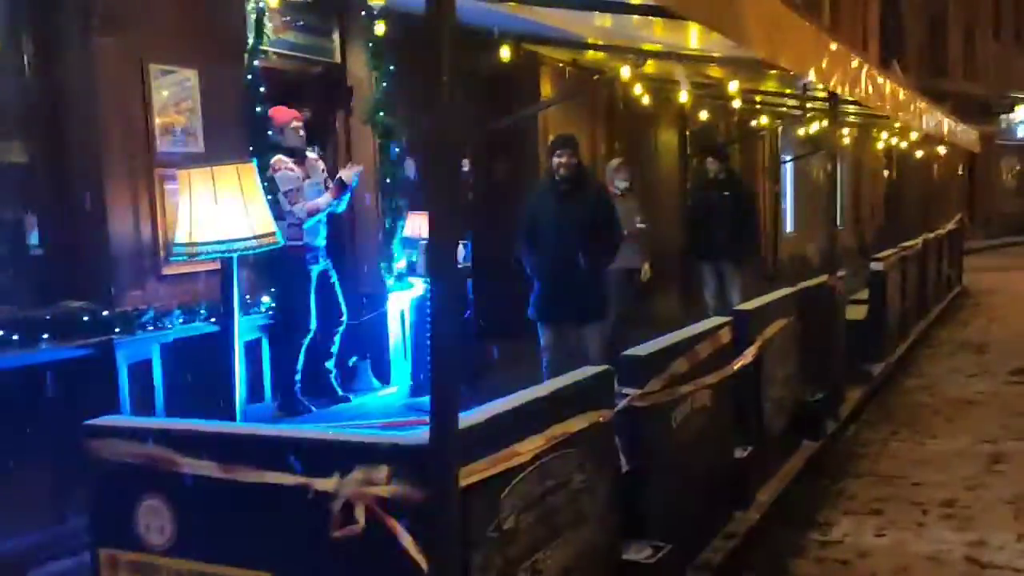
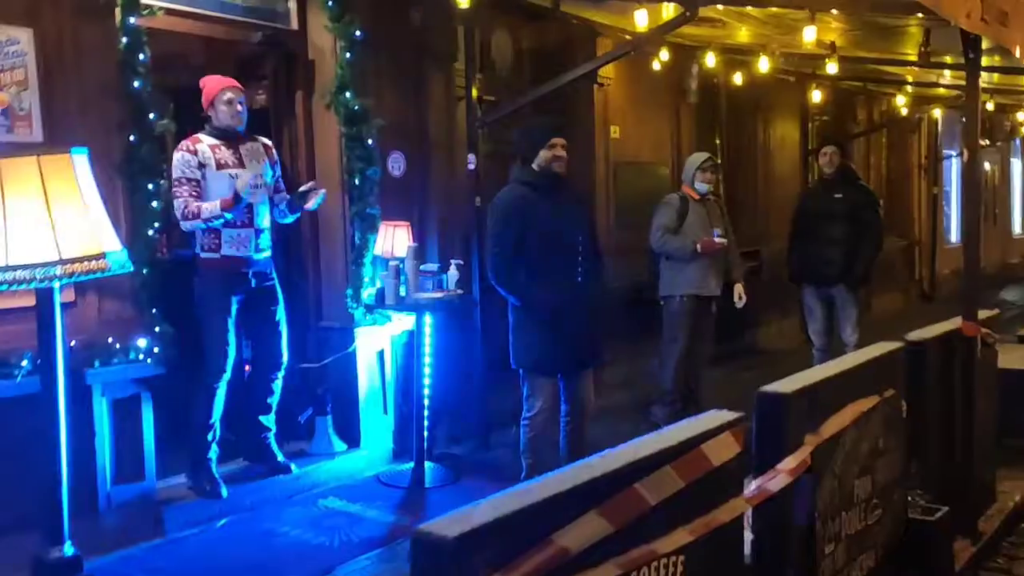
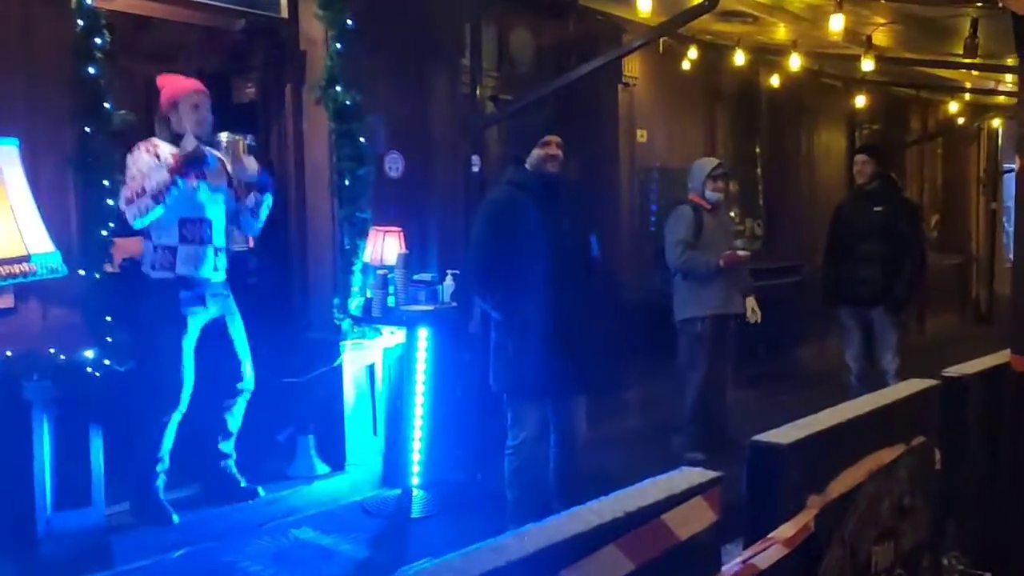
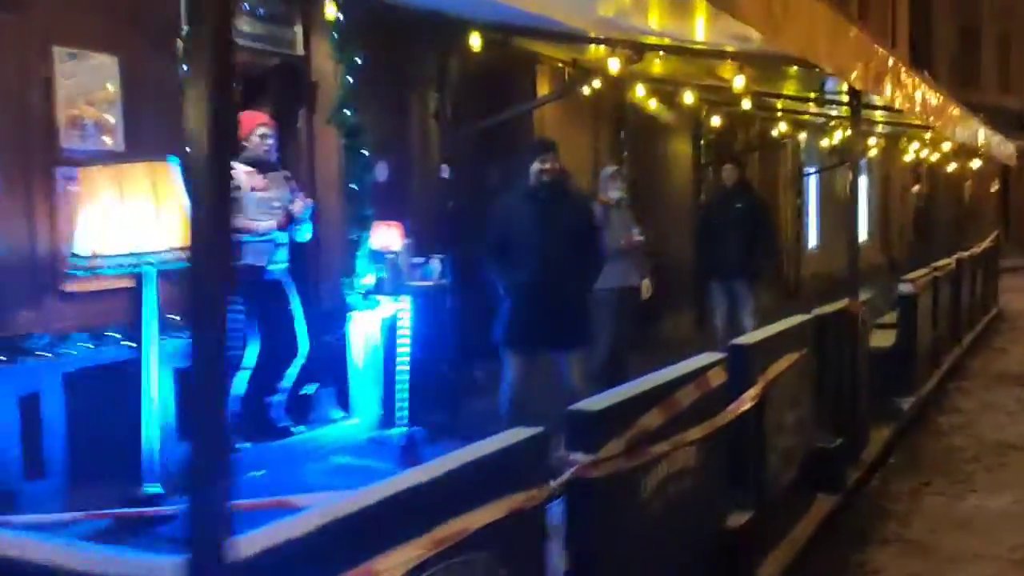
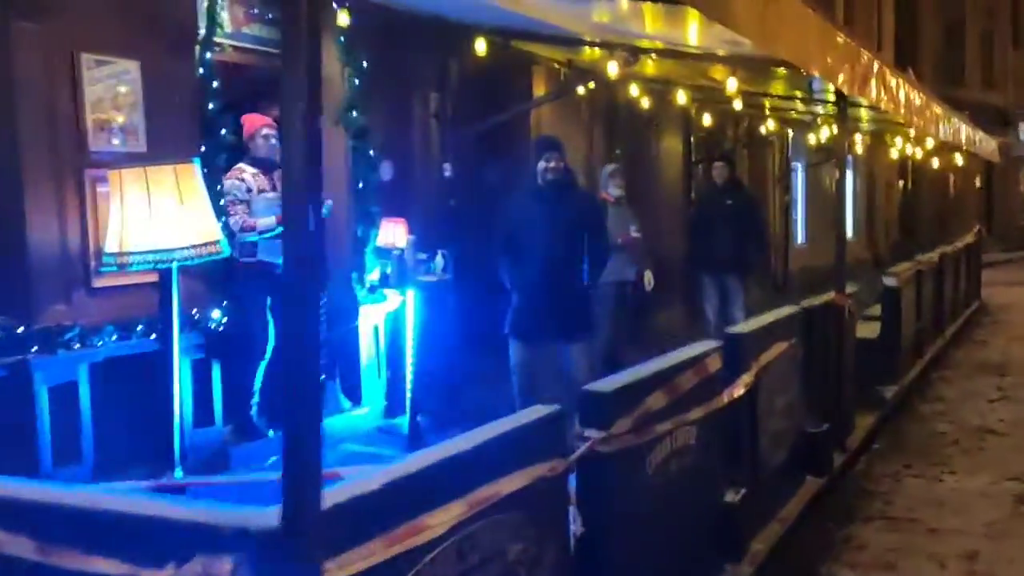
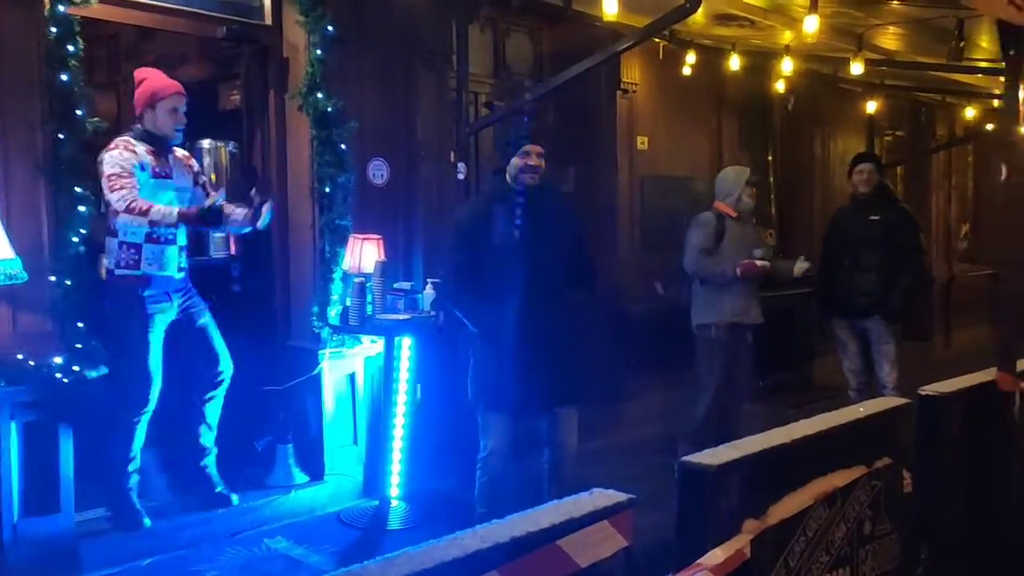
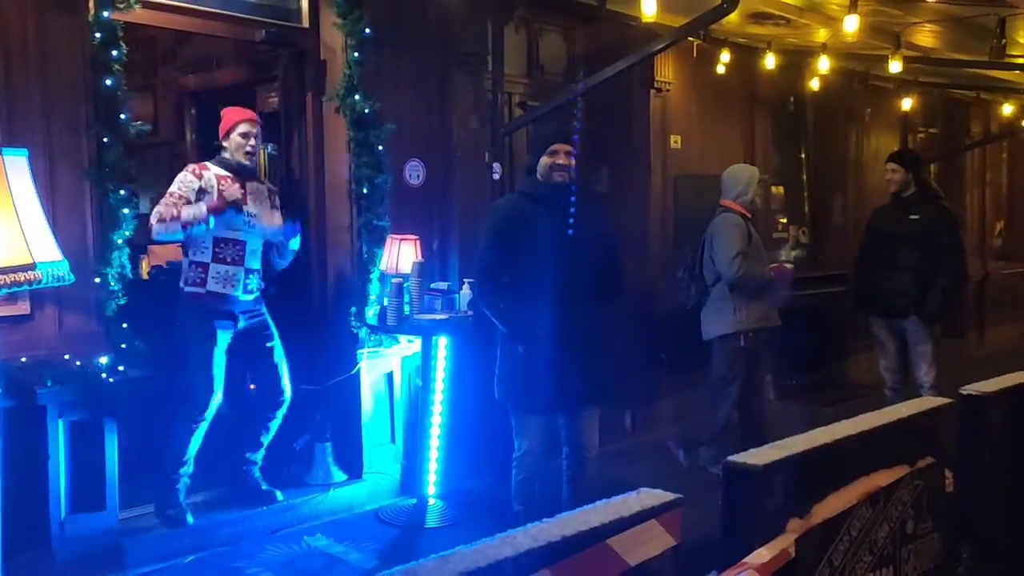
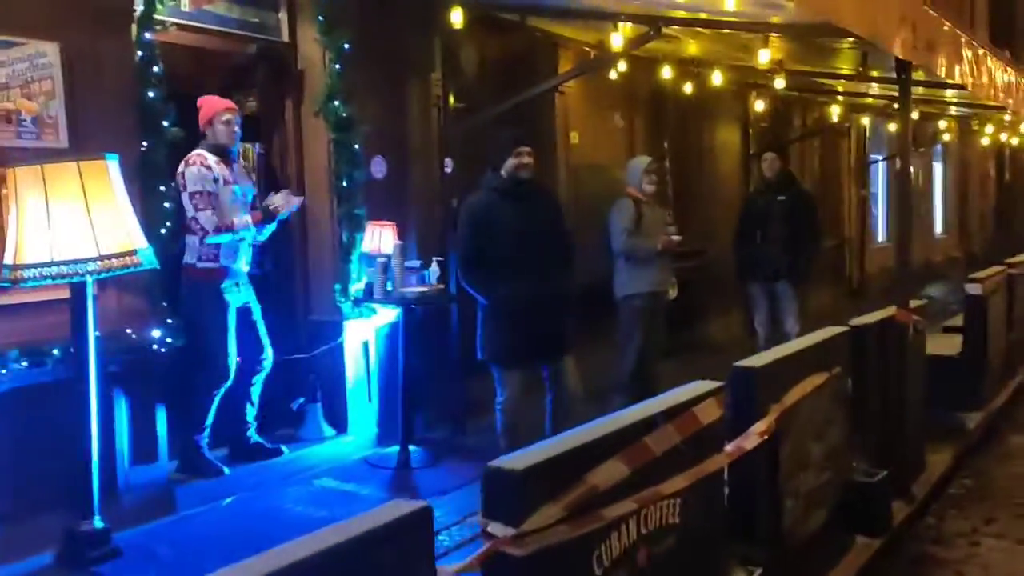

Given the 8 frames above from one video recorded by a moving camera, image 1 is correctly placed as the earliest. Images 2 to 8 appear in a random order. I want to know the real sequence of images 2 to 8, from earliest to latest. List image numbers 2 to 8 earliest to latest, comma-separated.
5, 4, 8, 2, 3, 7, 6
